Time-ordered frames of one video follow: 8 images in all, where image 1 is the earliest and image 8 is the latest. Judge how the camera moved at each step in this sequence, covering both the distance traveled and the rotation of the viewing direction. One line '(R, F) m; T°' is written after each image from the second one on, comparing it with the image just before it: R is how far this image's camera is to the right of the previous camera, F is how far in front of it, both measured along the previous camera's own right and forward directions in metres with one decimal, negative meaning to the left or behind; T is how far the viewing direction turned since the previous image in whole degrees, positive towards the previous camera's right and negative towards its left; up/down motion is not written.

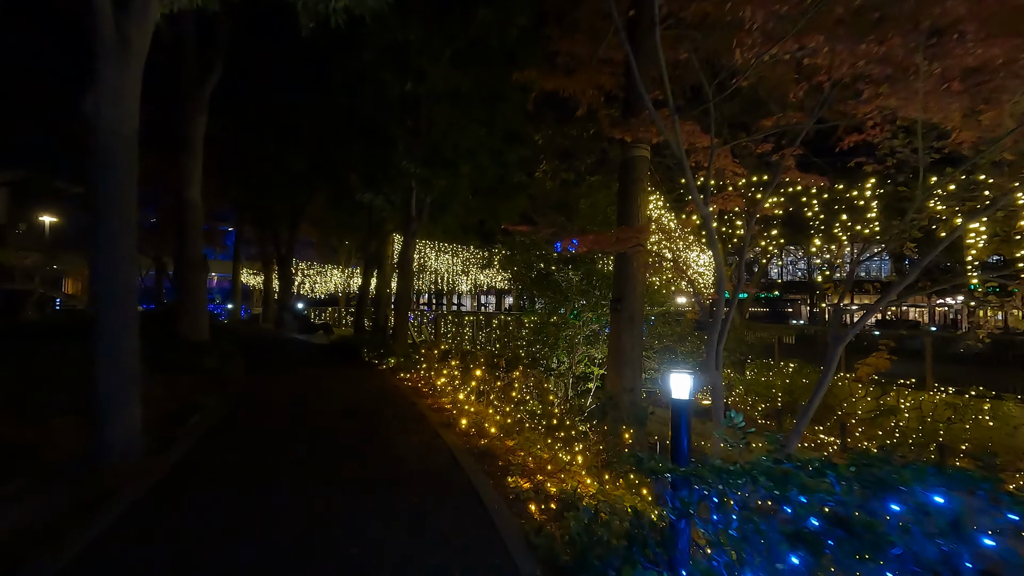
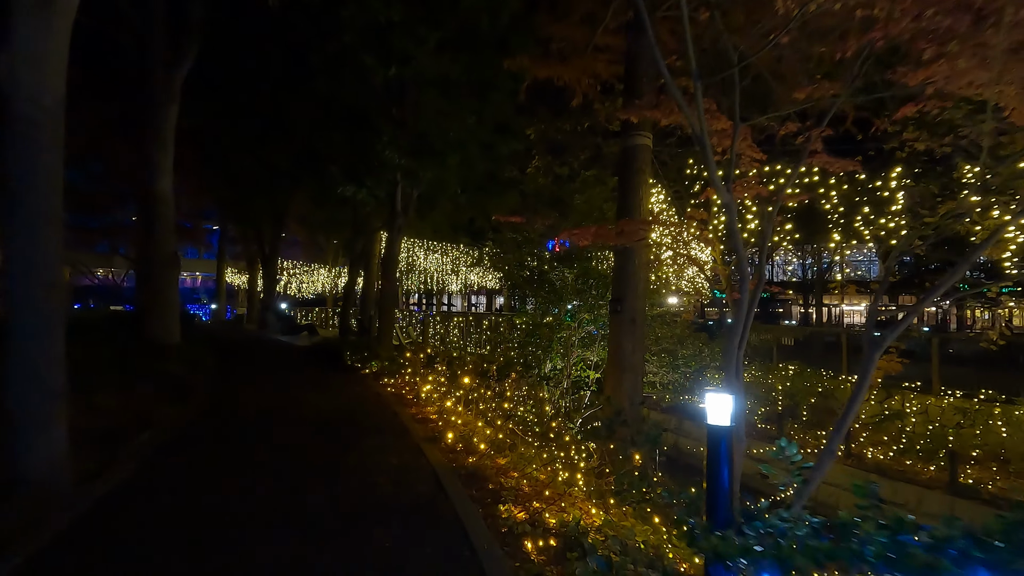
(0.0, +0.6) m; +1°
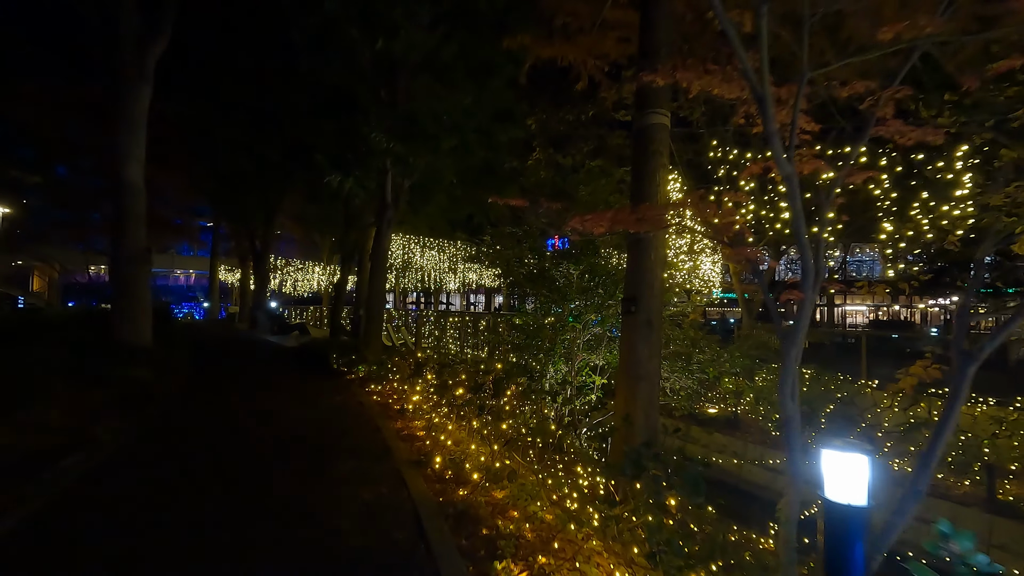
(0.0, +0.8) m; 0°
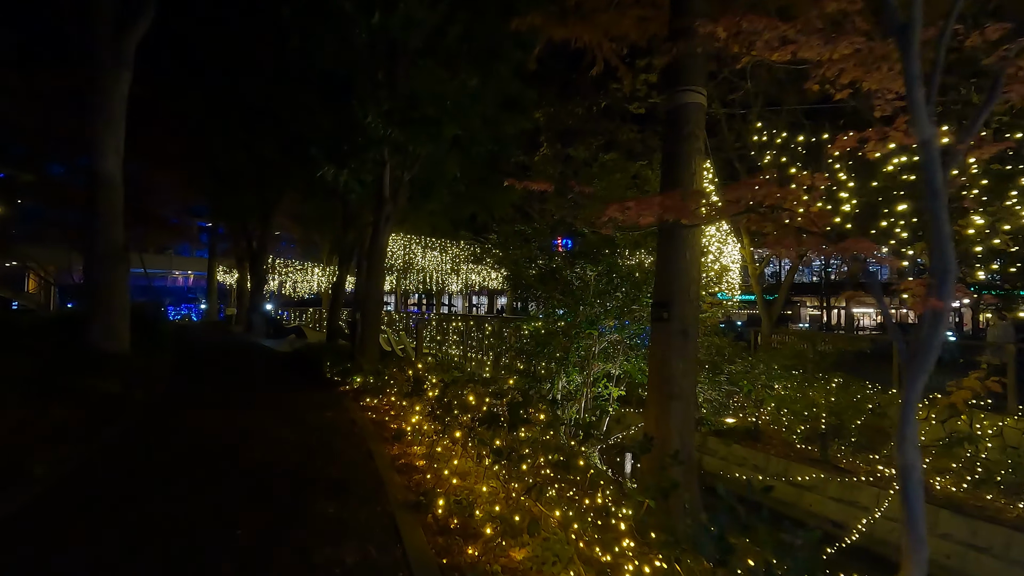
(-0.1, +0.8) m; 0°
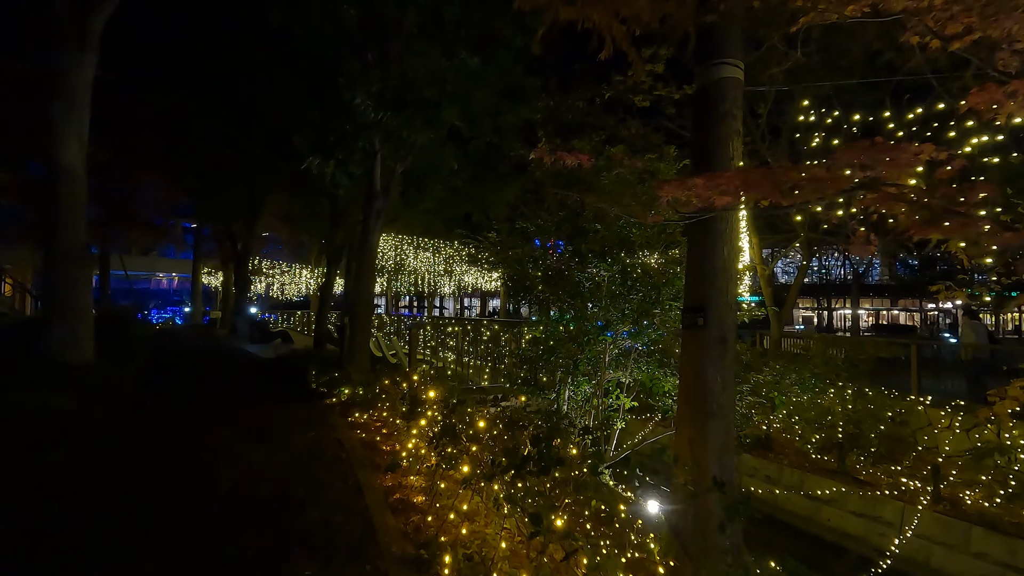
(-0.1, +0.7) m; +1°
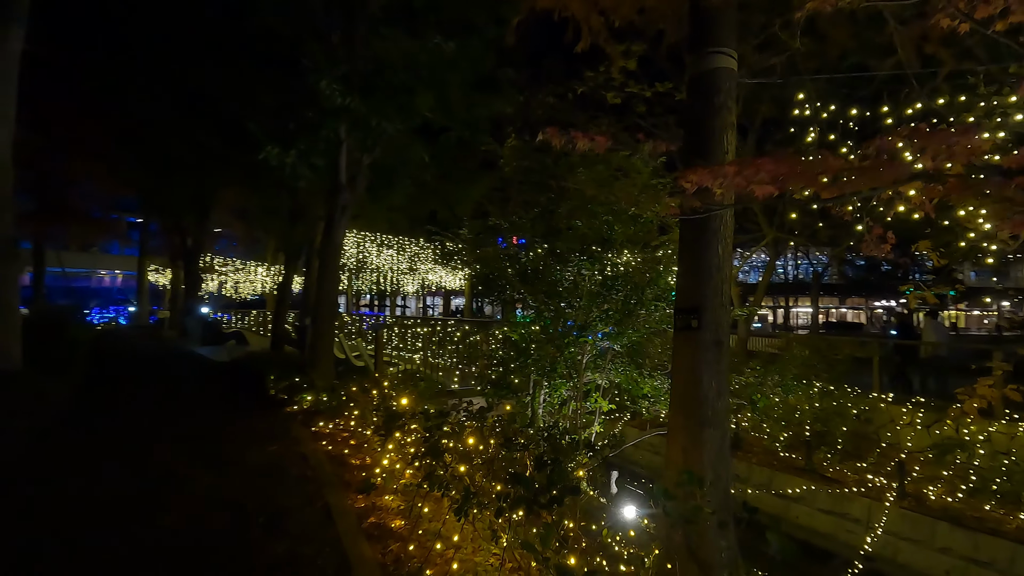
(-0.1, +0.4) m; +3°
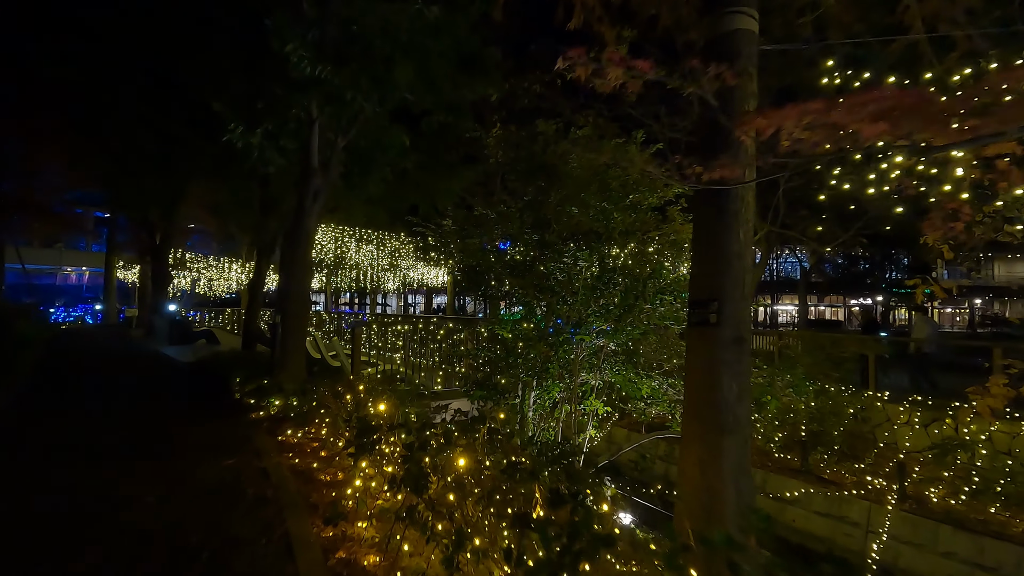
(-0.1, +0.6) m; +2°
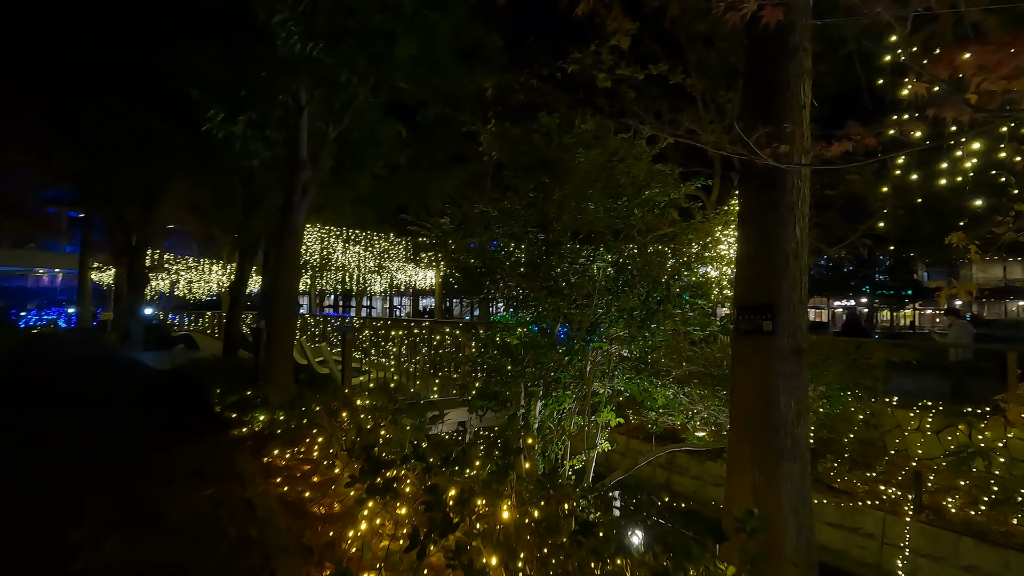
(-0.2, +0.5) m; +1°
